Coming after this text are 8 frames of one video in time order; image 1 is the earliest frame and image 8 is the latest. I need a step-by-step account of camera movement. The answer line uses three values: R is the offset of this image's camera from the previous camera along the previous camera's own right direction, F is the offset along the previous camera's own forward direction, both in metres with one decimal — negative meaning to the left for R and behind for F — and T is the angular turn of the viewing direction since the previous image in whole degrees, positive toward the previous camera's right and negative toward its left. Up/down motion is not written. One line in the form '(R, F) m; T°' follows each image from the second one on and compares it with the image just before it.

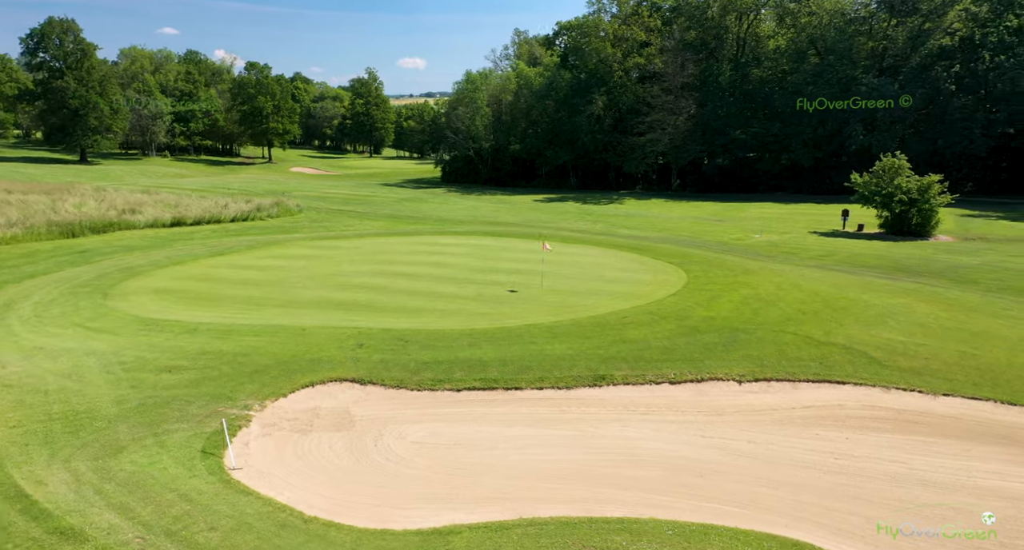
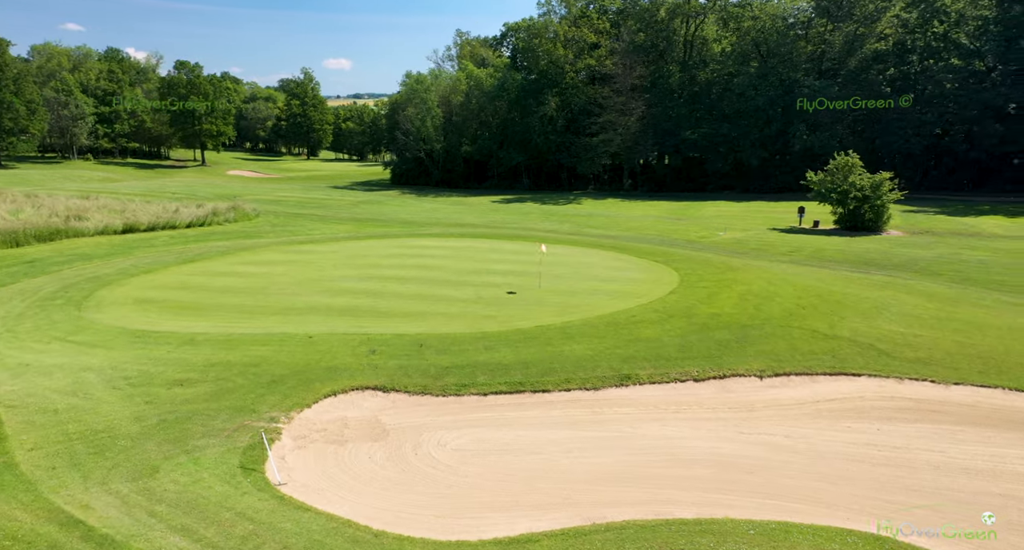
(-1.1, +0.1) m; +4°
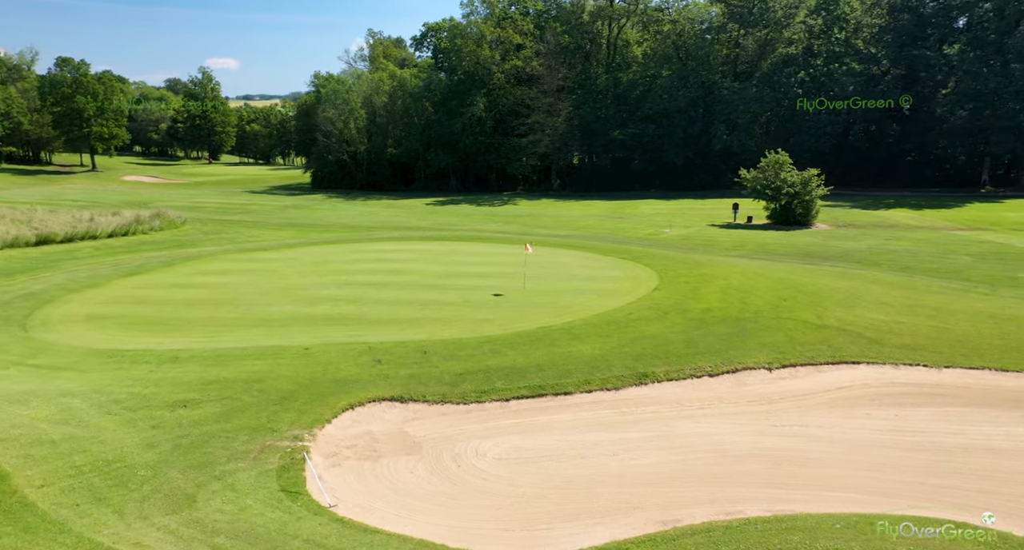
(-1.4, +0.2) m; +6°
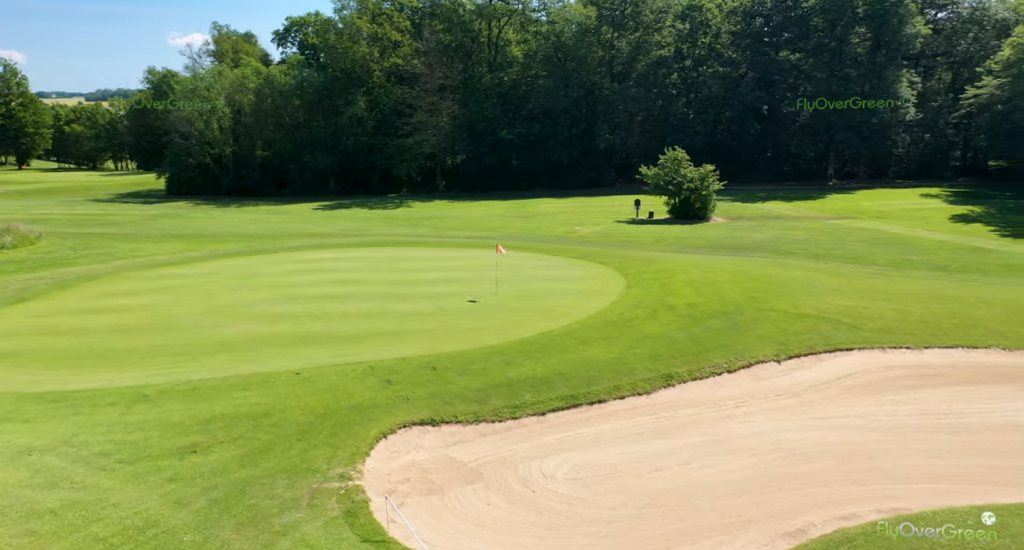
(-2.1, +0.7) m; +10°
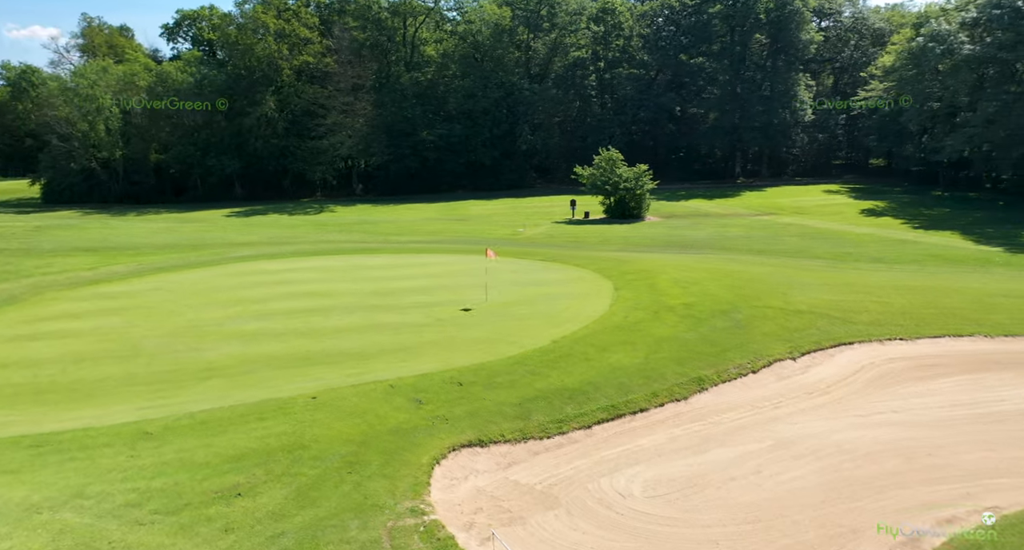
(-1.7, +0.5) m; +7°
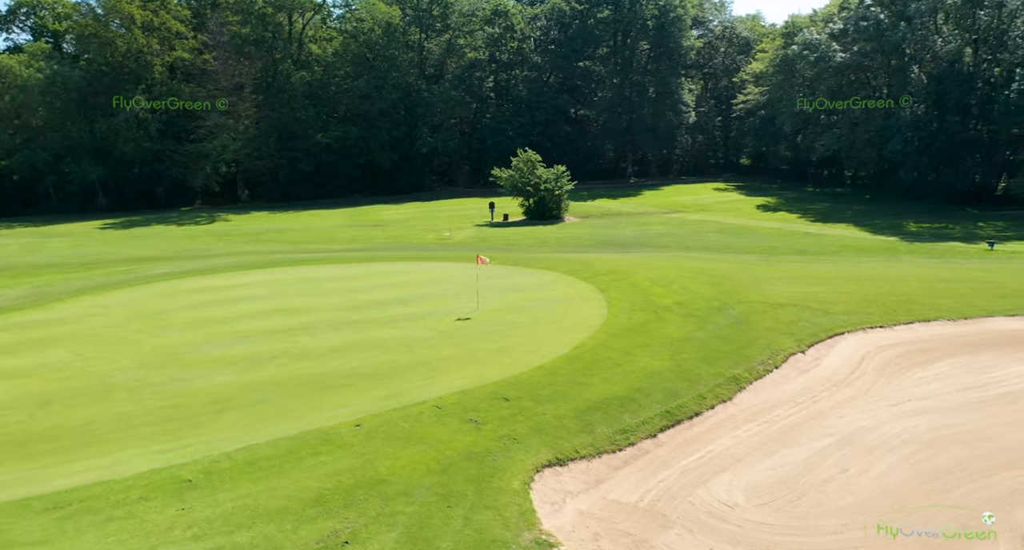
(-2.2, +0.5) m; +10°
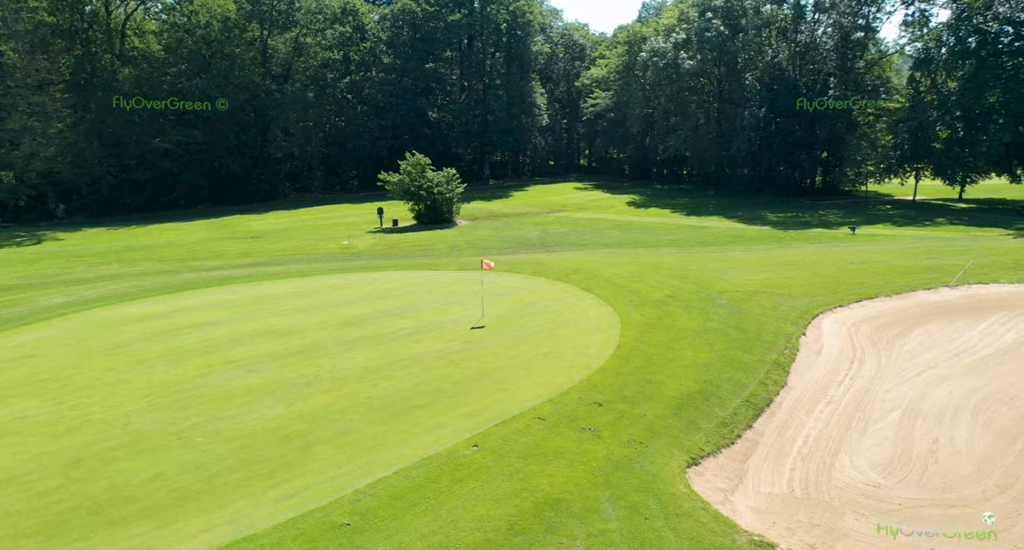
(-3.4, +0.6) m; +13°
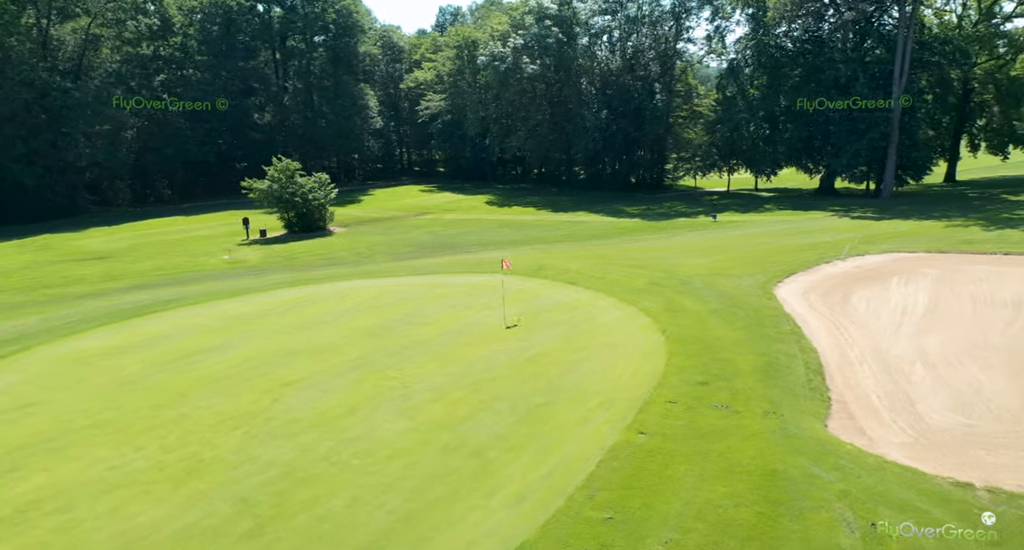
(-4.3, +0.4) m; +16°
